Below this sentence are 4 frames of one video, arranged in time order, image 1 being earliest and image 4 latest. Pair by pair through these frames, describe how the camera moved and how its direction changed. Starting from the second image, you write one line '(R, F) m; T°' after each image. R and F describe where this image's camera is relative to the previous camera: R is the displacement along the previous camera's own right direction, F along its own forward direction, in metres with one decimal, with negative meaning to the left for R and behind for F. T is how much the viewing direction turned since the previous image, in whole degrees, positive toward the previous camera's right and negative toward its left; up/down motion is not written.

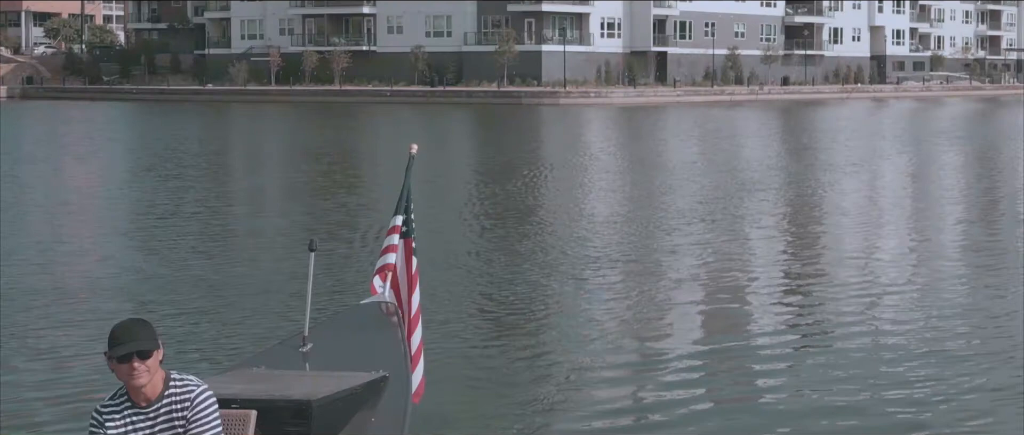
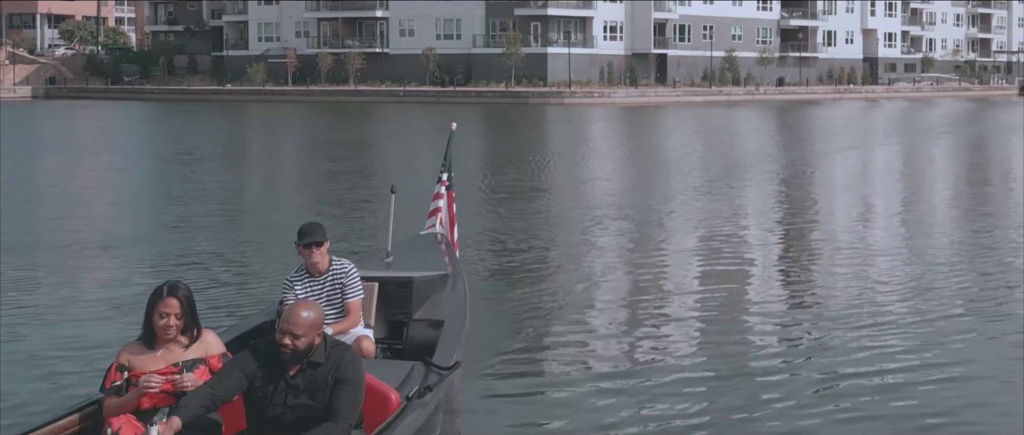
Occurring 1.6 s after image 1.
(-0.1, -1.9) m; 0°
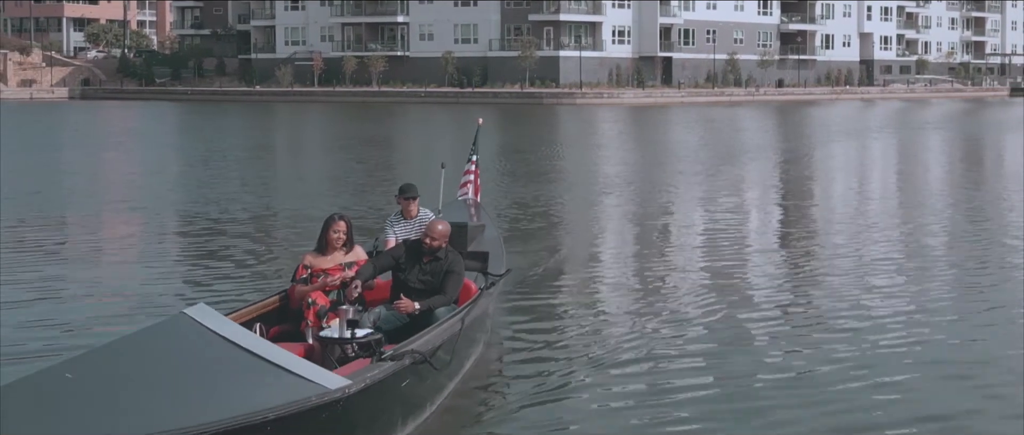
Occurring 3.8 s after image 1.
(-0.1, -2.6) m; 0°
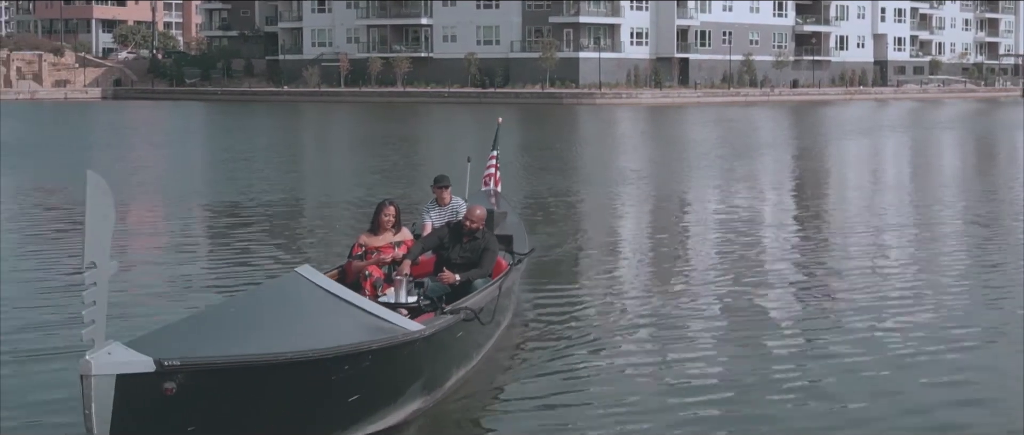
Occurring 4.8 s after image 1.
(0.0, -1.3) m; -1°
